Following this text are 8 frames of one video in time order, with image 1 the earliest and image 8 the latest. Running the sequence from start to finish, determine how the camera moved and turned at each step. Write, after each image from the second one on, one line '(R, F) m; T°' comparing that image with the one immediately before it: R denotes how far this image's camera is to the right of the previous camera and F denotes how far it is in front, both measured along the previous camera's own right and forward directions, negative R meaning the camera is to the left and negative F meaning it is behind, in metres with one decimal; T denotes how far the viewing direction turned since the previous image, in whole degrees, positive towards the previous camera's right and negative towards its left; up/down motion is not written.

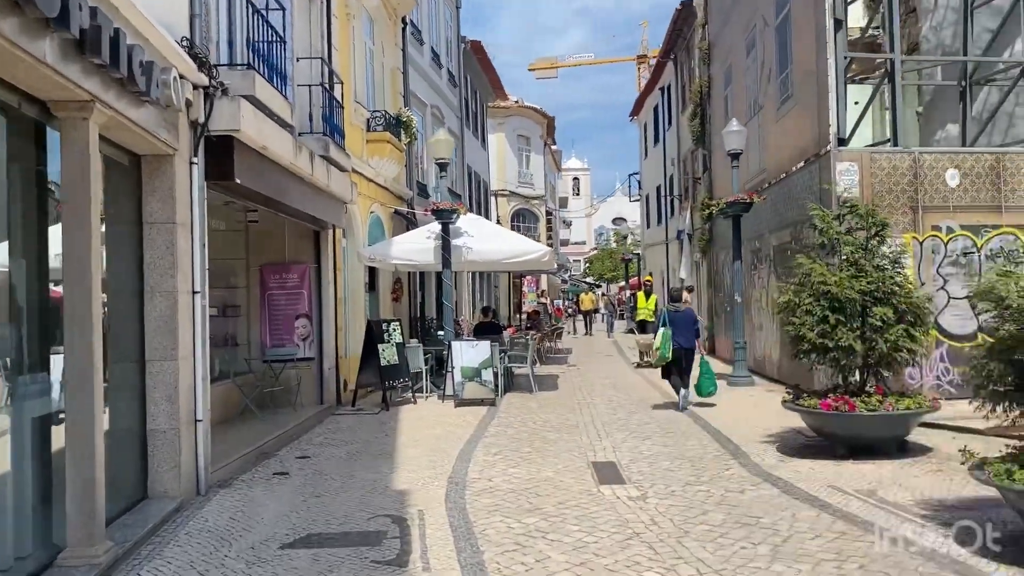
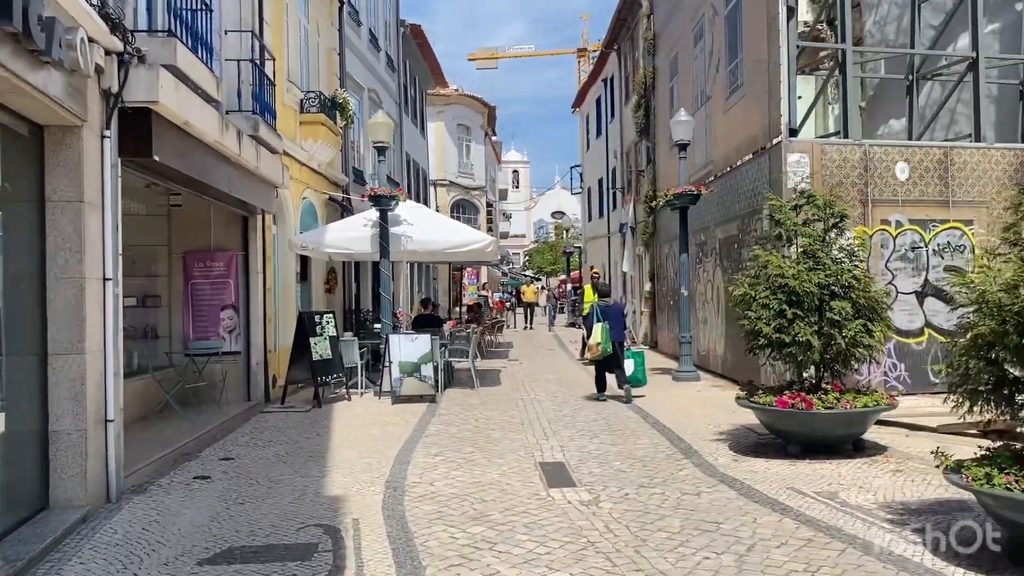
(0.0, +0.4) m; +4°
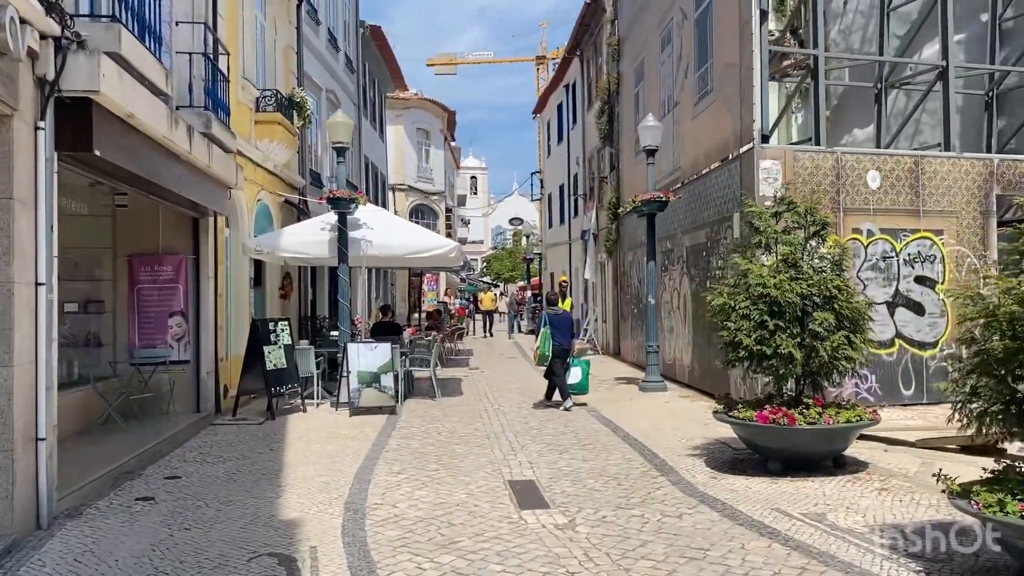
(-0.1, +0.4) m; +3°
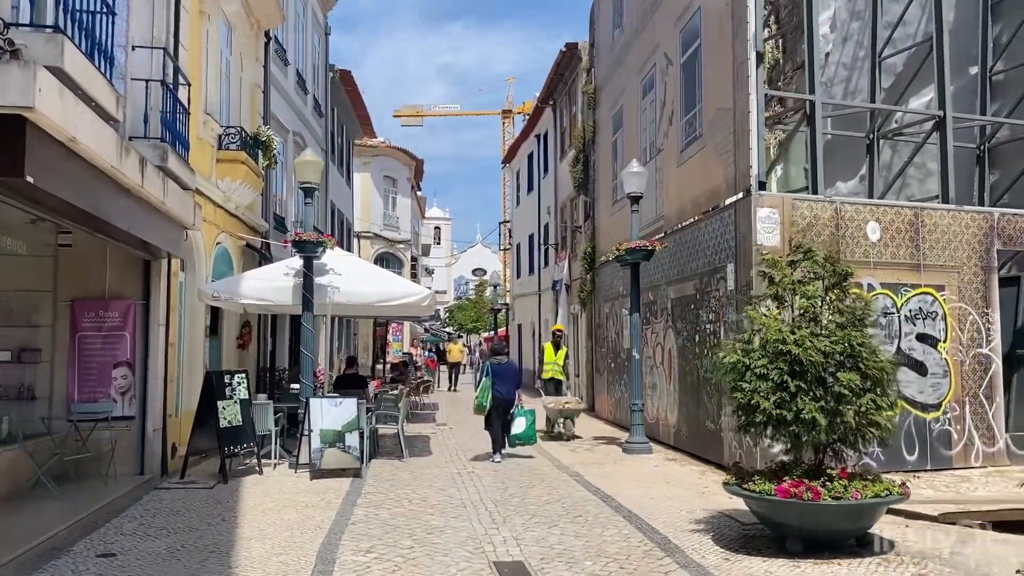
(-0.2, +0.7) m; +3°
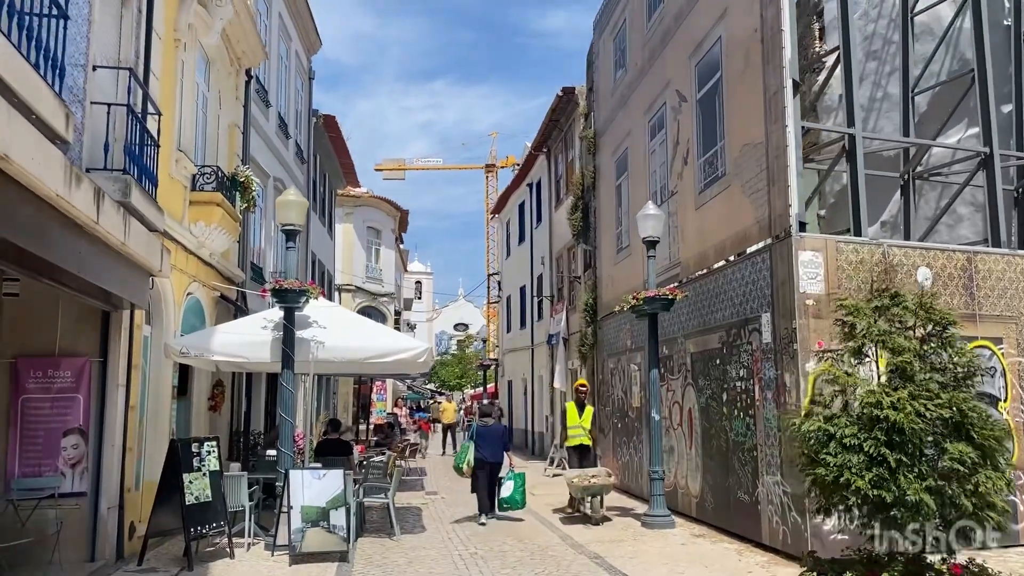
(-0.3, +1.1) m; +1°
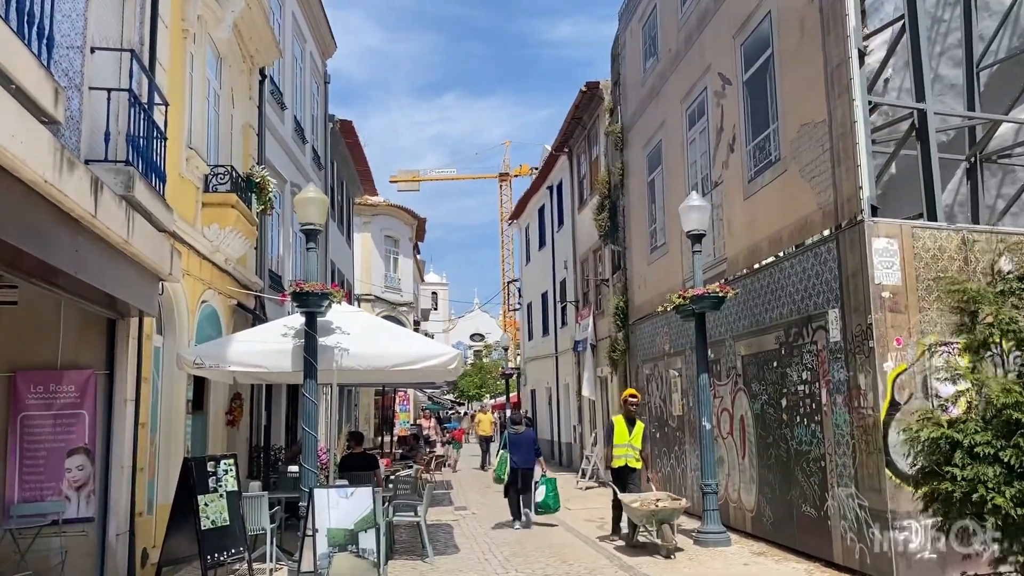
(-0.2, +0.7) m; -1°
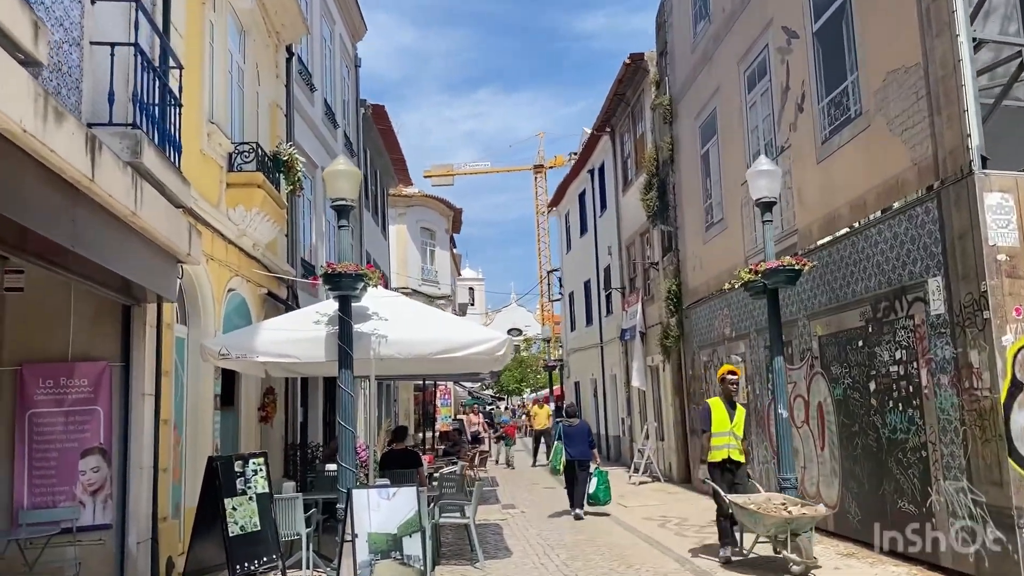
(-0.2, +0.8) m; -2°
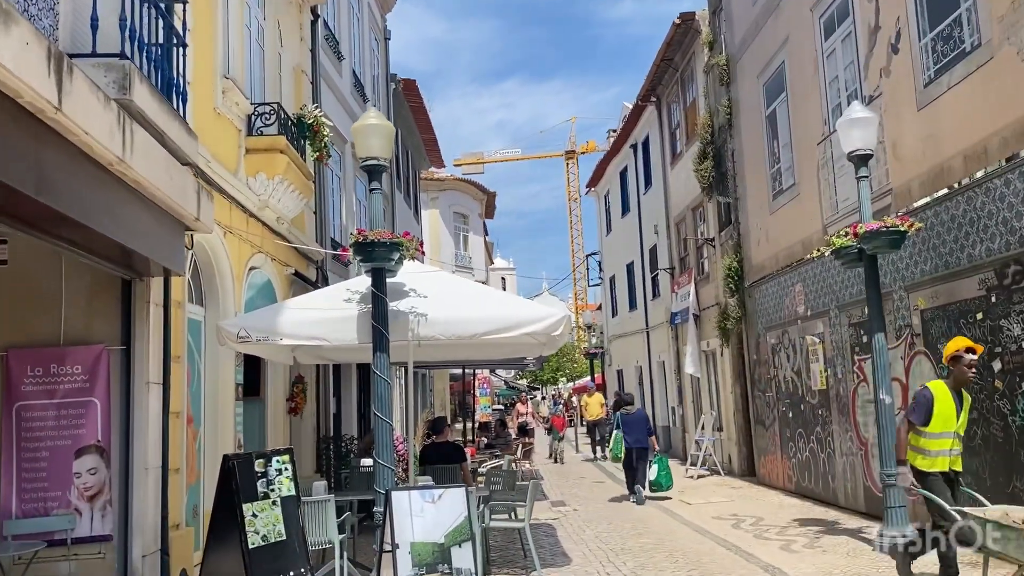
(-0.2, +1.1) m; -2°
